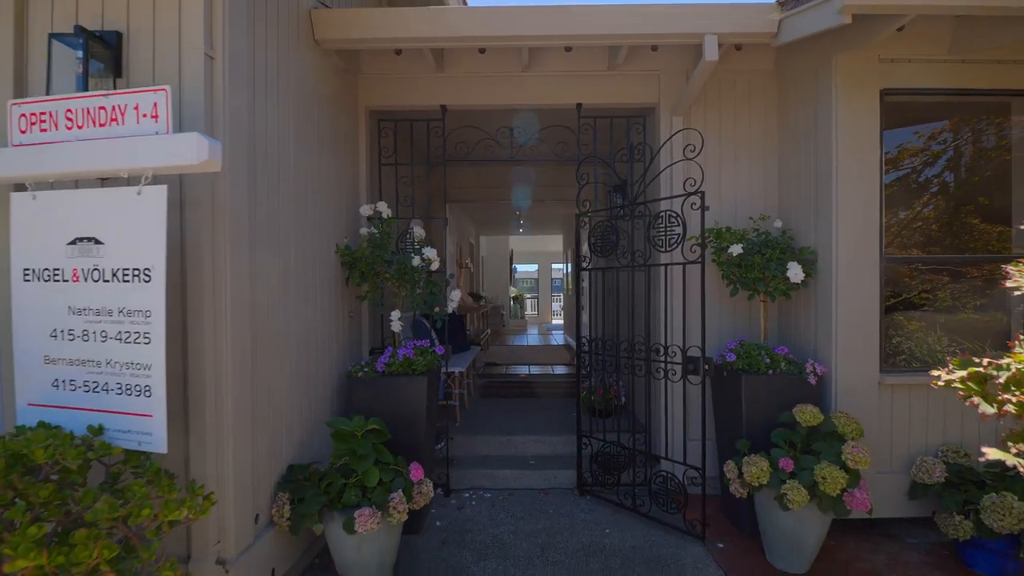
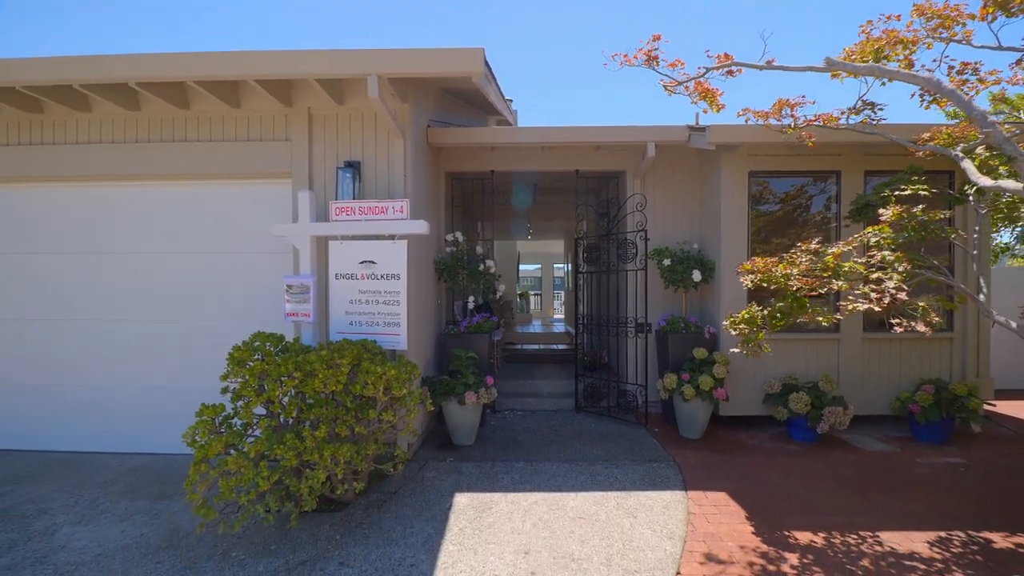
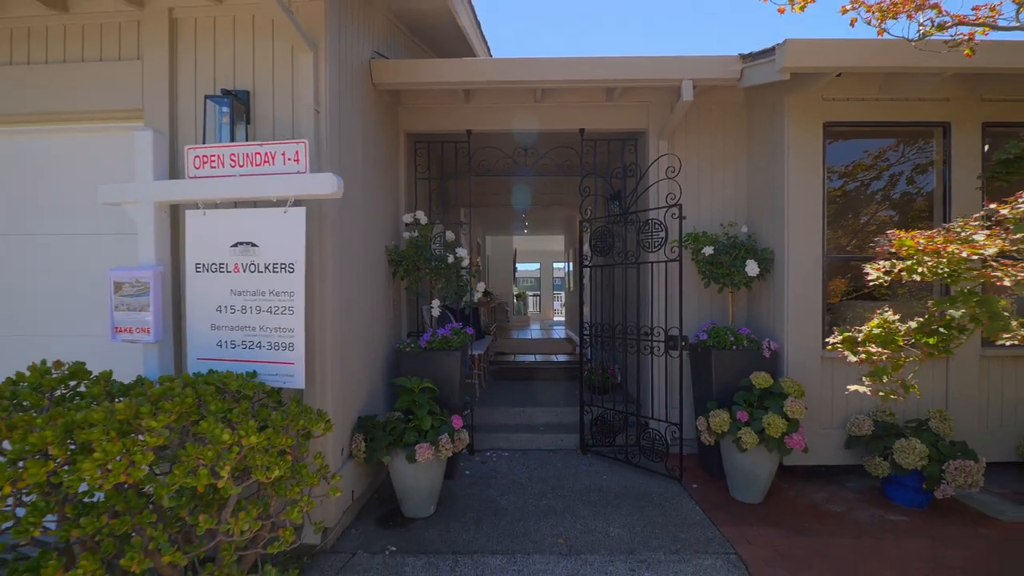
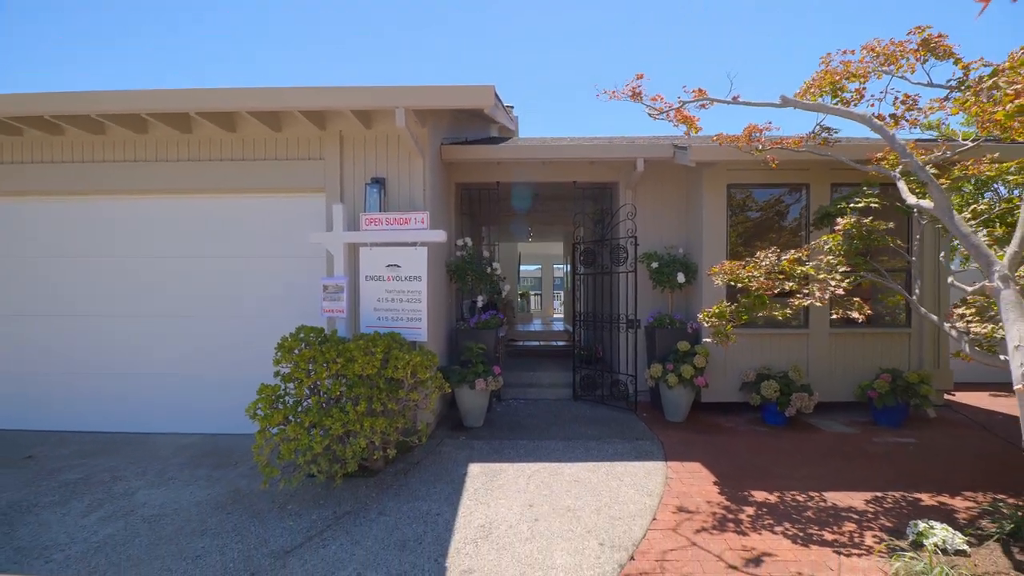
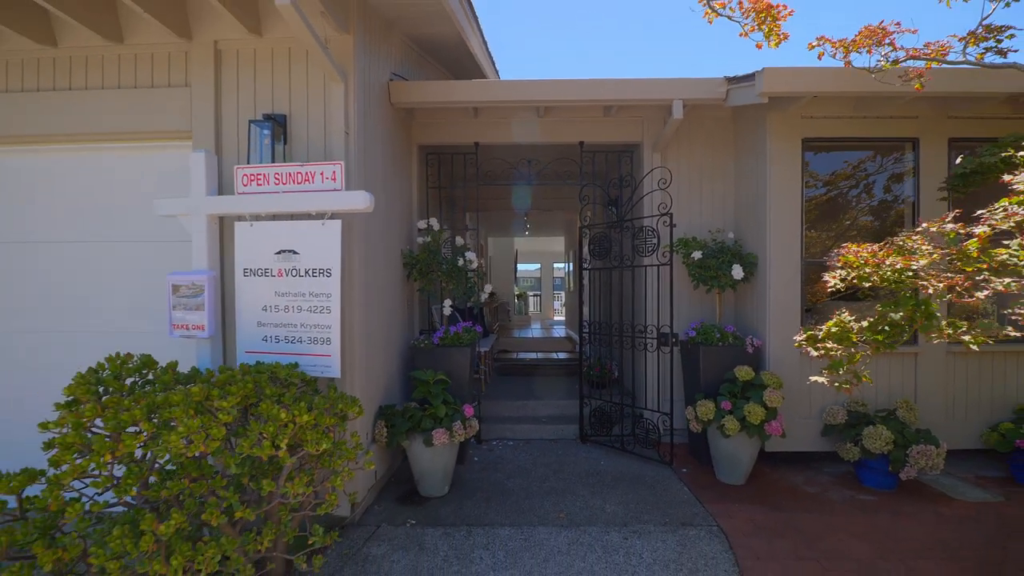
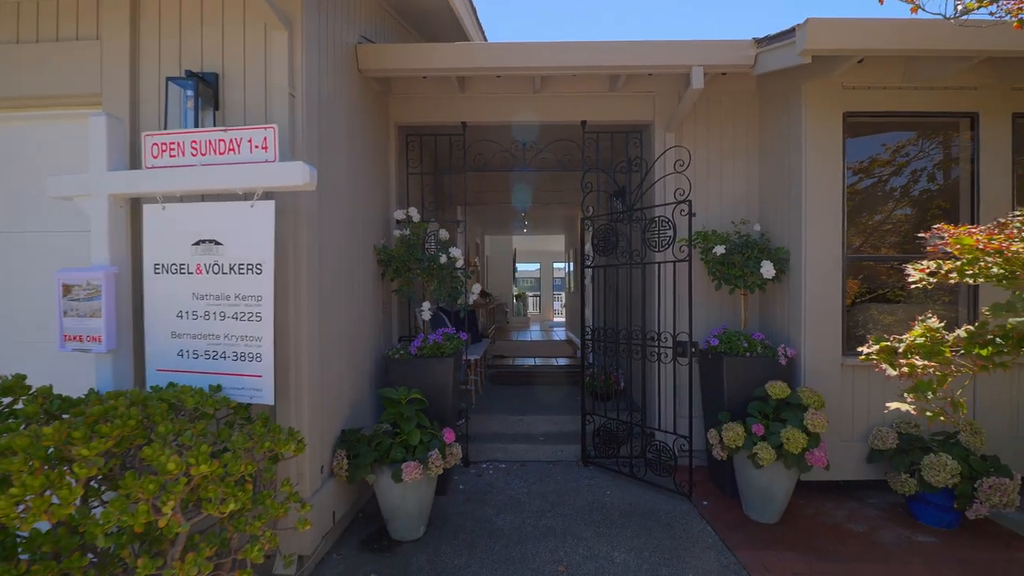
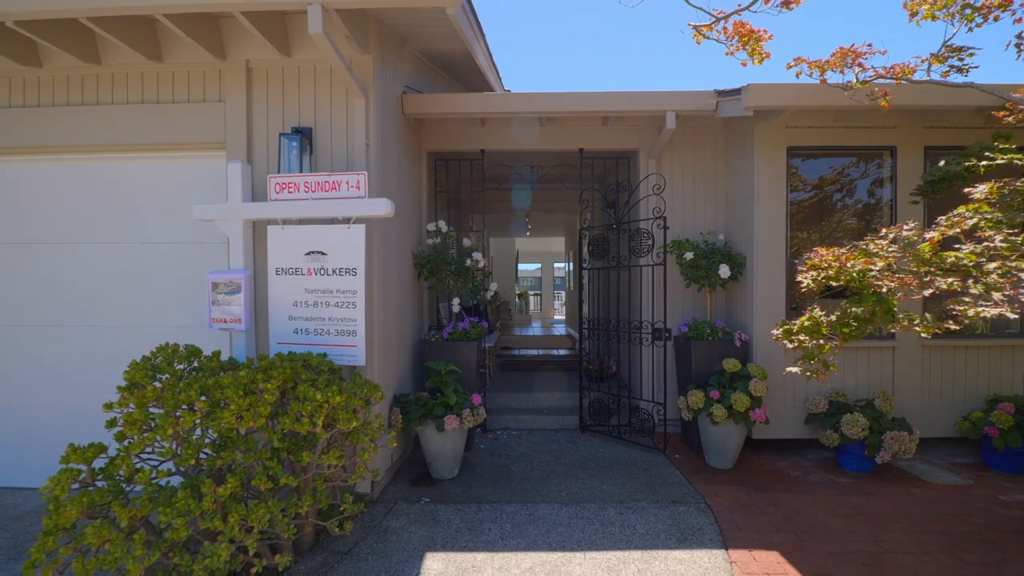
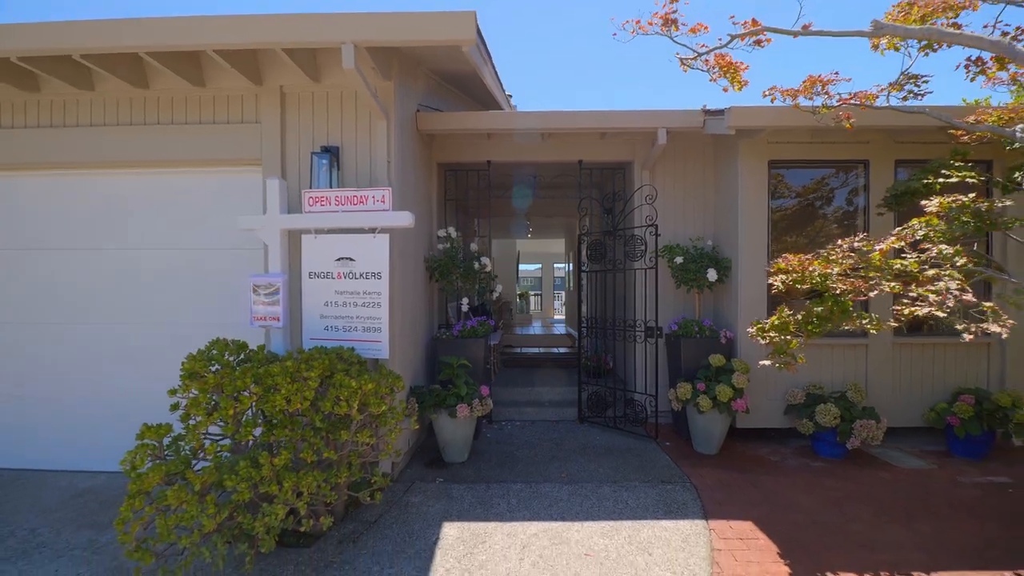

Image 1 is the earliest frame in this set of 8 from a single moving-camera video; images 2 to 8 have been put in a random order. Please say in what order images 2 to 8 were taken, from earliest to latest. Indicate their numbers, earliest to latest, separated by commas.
6, 3, 5, 7, 8, 2, 4
